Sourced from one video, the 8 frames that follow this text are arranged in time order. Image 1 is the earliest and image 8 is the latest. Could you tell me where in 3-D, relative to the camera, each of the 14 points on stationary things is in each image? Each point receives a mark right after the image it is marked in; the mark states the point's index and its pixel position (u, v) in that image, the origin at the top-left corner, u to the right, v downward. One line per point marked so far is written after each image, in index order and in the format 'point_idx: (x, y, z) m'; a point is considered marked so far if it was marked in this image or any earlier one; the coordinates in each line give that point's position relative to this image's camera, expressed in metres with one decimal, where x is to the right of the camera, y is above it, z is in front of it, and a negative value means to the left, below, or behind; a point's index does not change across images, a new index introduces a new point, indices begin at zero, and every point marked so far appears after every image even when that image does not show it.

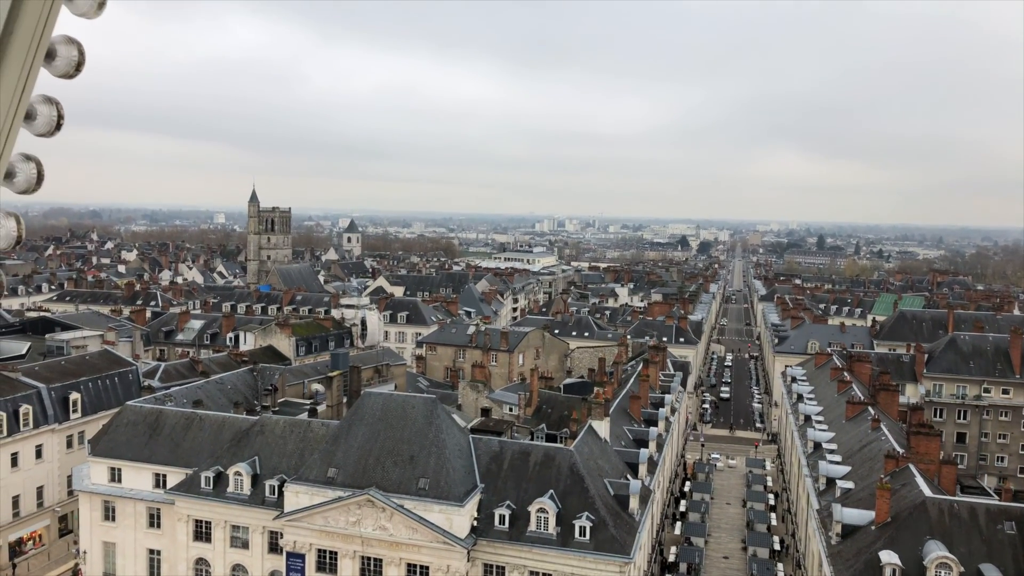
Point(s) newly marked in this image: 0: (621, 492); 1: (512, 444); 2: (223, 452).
0: (+2.5, -4.6, +17.1) m
1: (0.0, -3.5, +17.2) m
2: (-6.9, -3.9, +18.3) m
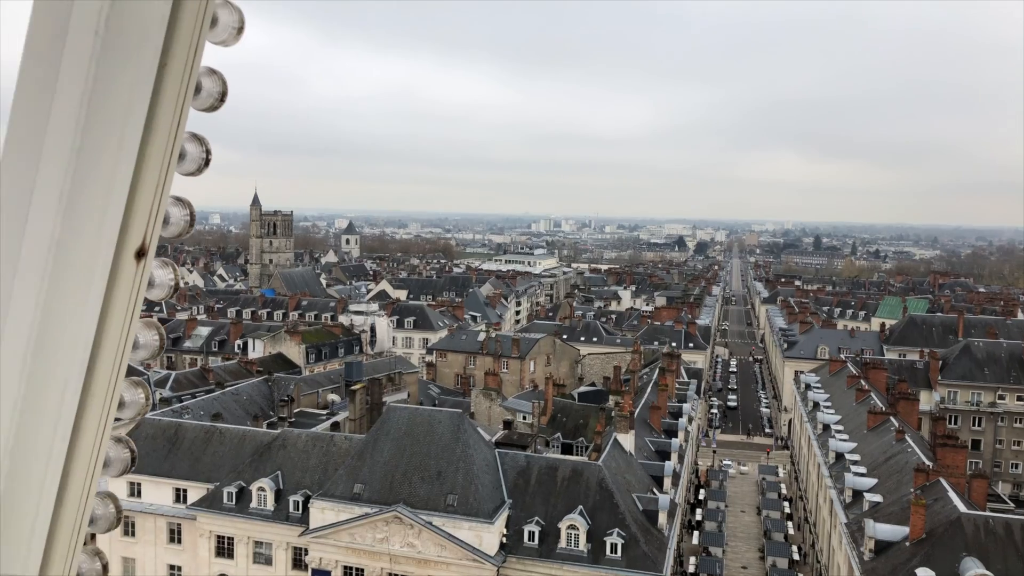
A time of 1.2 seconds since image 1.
0: (+3.1, -4.8, +16.9) m
1: (+0.6, -3.8, +17.1) m
2: (-6.3, -4.2, +18.1) m
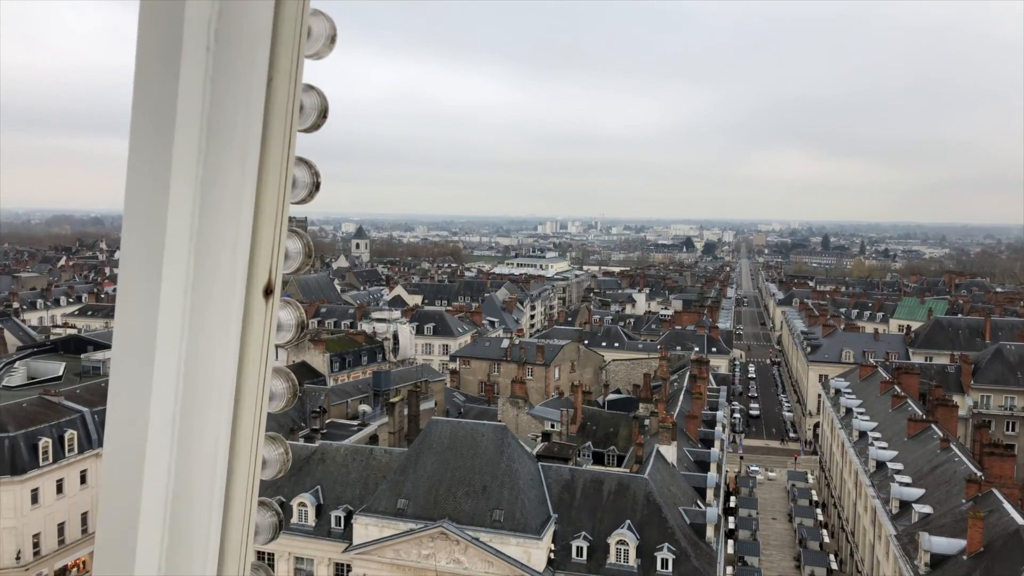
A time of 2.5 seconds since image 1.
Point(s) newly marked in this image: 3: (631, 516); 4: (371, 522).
0: (+4.0, -5.1, +16.7) m
1: (+1.6, -4.1, +16.8) m
2: (-5.3, -4.5, +17.9) m
3: (+2.5, -4.8, +15.9) m
4: (-3.0, -4.9, +16.1) m
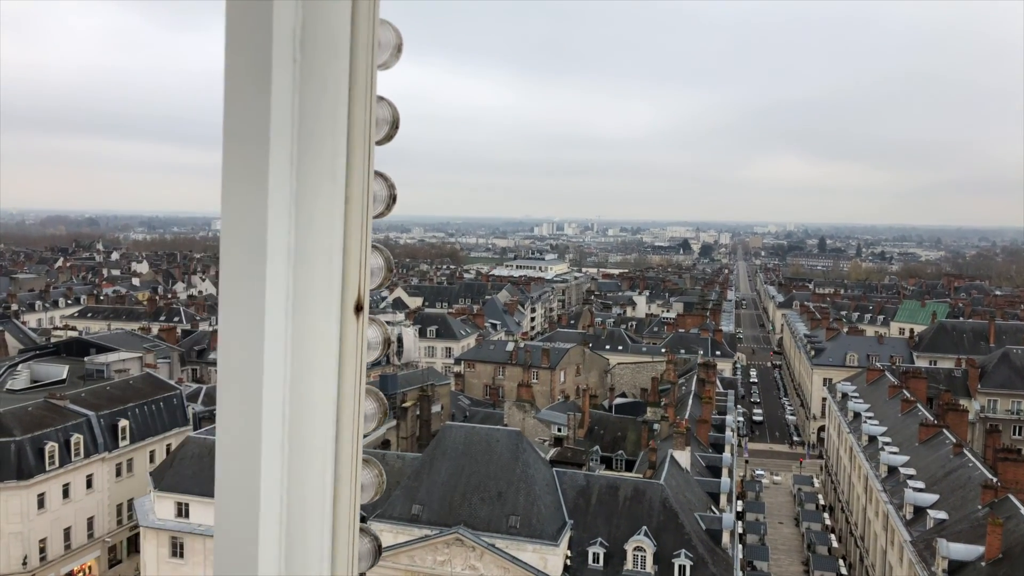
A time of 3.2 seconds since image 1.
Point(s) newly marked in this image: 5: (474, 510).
0: (+4.4, -5.2, +16.6) m
1: (+1.9, -4.2, +16.7) m
2: (-5.0, -4.6, +17.8) m
3: (+2.8, -4.9, +15.9) m
4: (-2.6, -5.0, +16.0) m
5: (-0.8, -4.5, +15.7) m
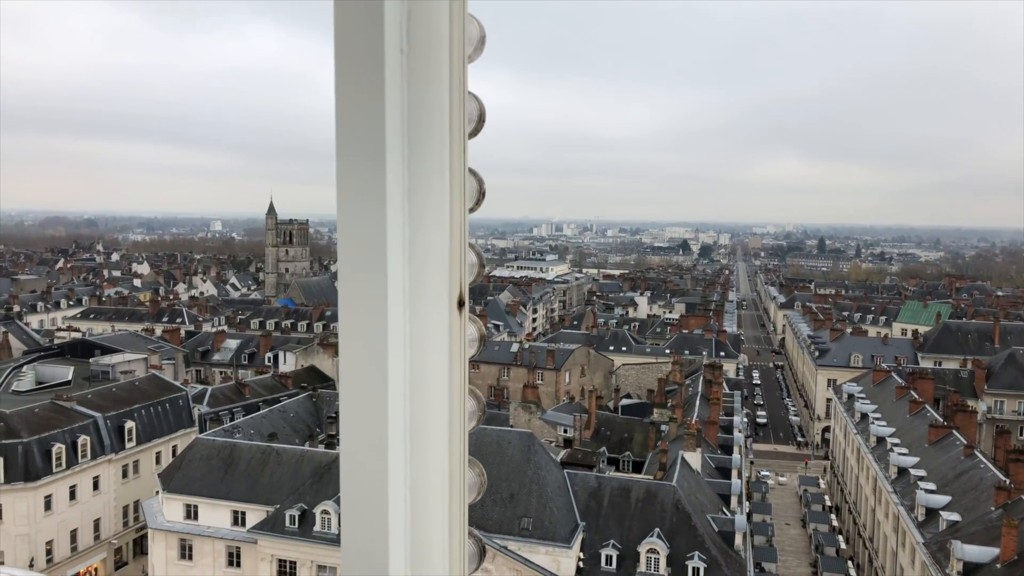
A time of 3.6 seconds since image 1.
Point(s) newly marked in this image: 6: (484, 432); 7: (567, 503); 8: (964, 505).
0: (+4.6, -5.2, +16.5) m
1: (+2.1, -4.2, +16.7) m
2: (-4.8, -4.6, +17.7) m
3: (+3.0, -4.9, +15.8) m
4: (-2.4, -5.0, +15.9) m
5: (-0.5, -4.6, +15.6) m
6: (-0.6, -3.1, +16.5) m
7: (+1.2, -4.5, +16.2) m
8: (+10.4, -5.0, +17.6) m
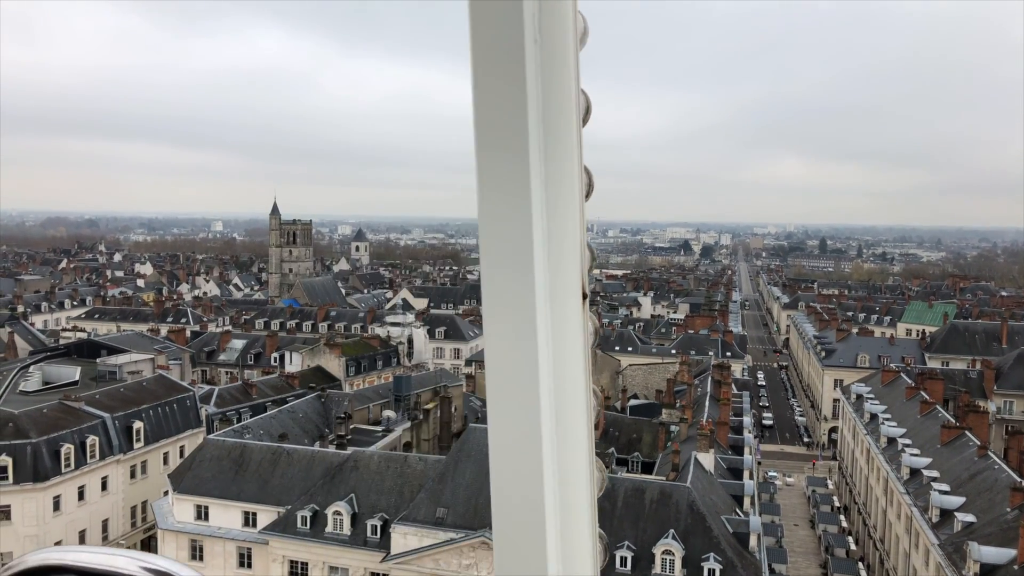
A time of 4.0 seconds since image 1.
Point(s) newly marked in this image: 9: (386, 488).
0: (+4.9, -5.2, +16.4) m
1: (+2.4, -4.2, +16.6) m
2: (-4.5, -4.6, +17.6) m
3: (+3.3, -4.9, +15.7) m
4: (-2.1, -5.0, +15.8) m
5: (-0.2, -4.6, +15.5) m
6: (-0.3, -3.1, +16.4) m
7: (+1.4, -4.5, +16.1) m
8: (+10.7, -5.0, +17.5) m
9: (-2.8, -4.5, +17.3) m
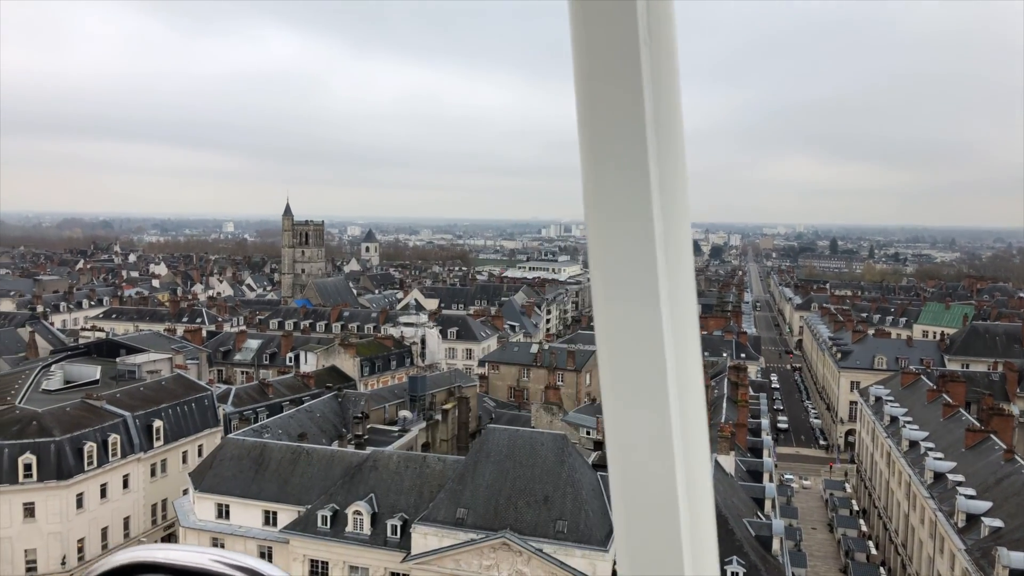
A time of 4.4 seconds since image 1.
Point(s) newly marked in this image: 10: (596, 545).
0: (+5.3, -5.2, +16.4) m
1: (+2.9, -4.2, +16.5) m
2: (-4.1, -4.6, +17.7) m
3: (+3.7, -4.9, +15.6) m
4: (-1.7, -5.0, +15.8) m
5: (+0.2, -4.6, +15.5) m
6: (+0.1, -3.2, +16.4) m
7: (+1.9, -4.5, +16.0) m
8: (+11.1, -5.0, +17.3) m
9: (-2.4, -4.5, +17.3) m
10: (+1.6, -5.0, +14.9) m
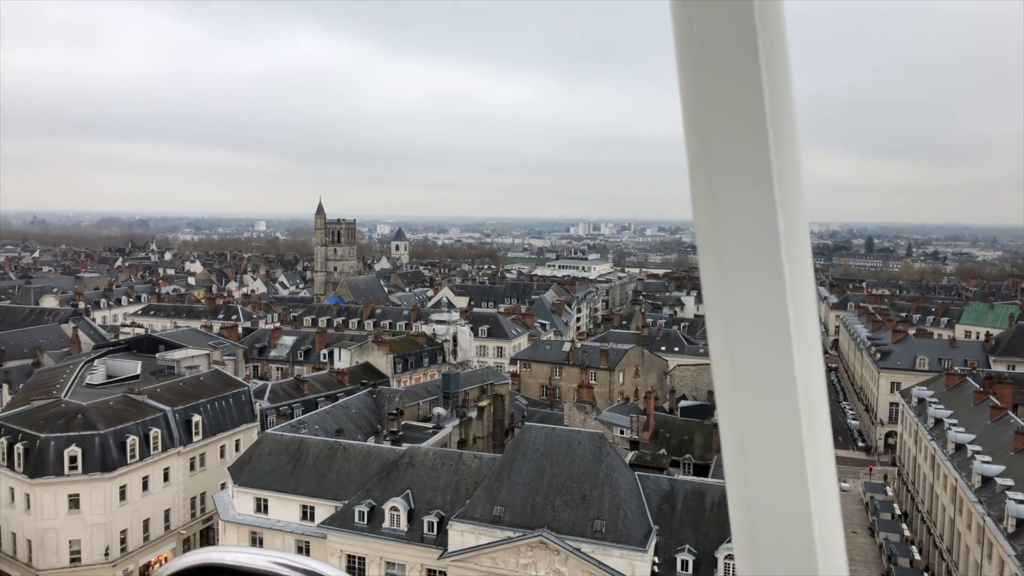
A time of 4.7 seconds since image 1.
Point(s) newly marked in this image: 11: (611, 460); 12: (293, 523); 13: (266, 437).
0: (+6.1, -5.2, +16.1) m
1: (+3.7, -4.1, +16.3) m
2: (-3.2, -4.5, +17.7) m
3: (+4.5, -4.8, +15.4) m
4: (-0.9, -5.0, +15.8) m
5: (+0.9, -4.5, +15.4) m
6: (+0.9, -3.1, +16.3) m
7: (+2.6, -4.5, +15.9) m
8: (+11.9, -5.0, +16.8) m
9: (-1.6, -4.4, +17.3) m
10: (+2.4, -4.9, +14.8) m
11: (+2.0, -3.5, +15.8) m
12: (-5.2, -5.6, +18.1) m
13: (-6.4, -3.8, +19.7) m
